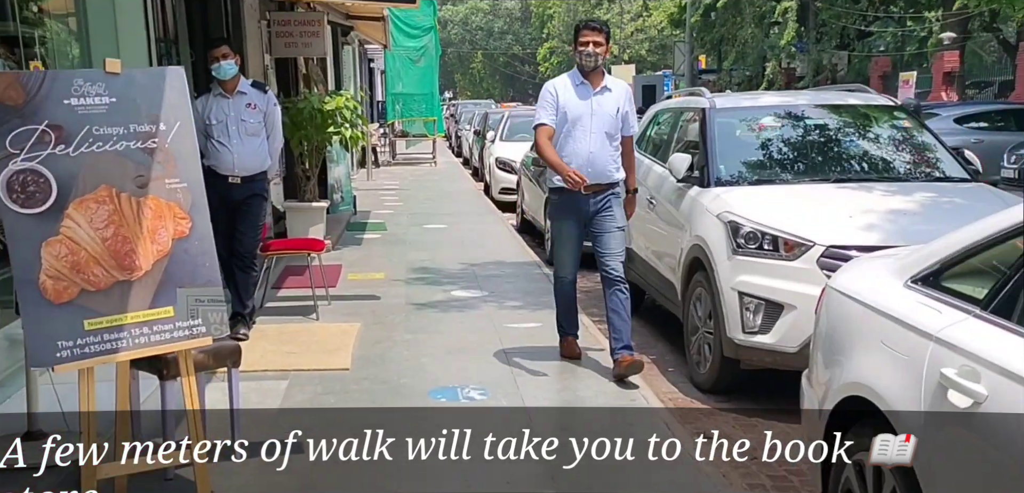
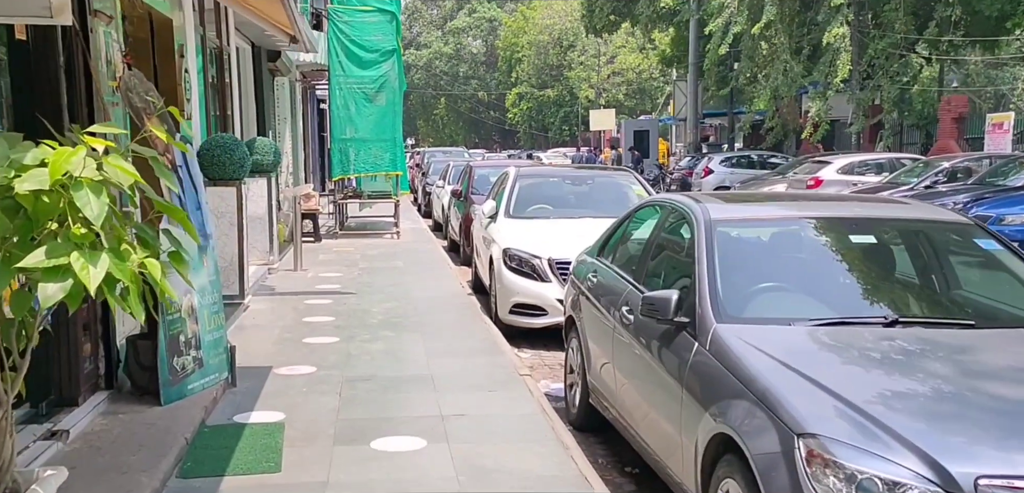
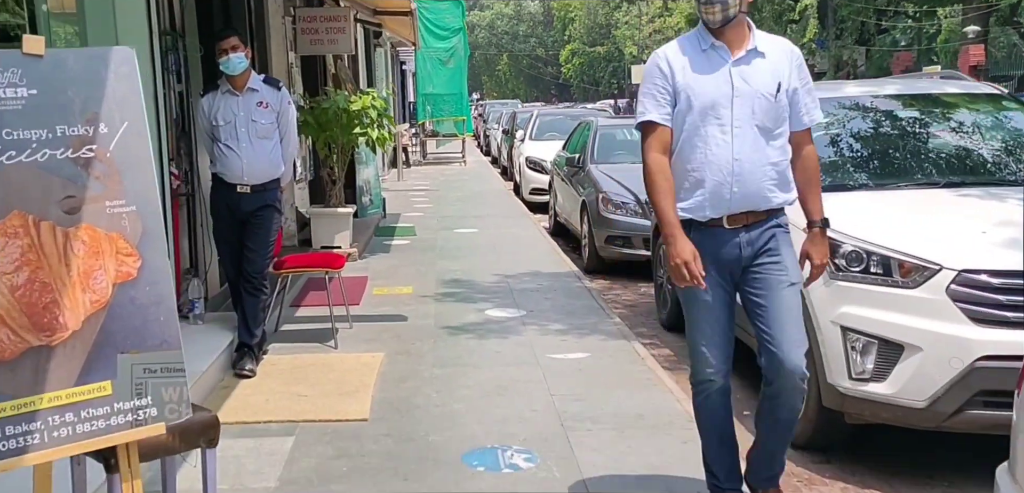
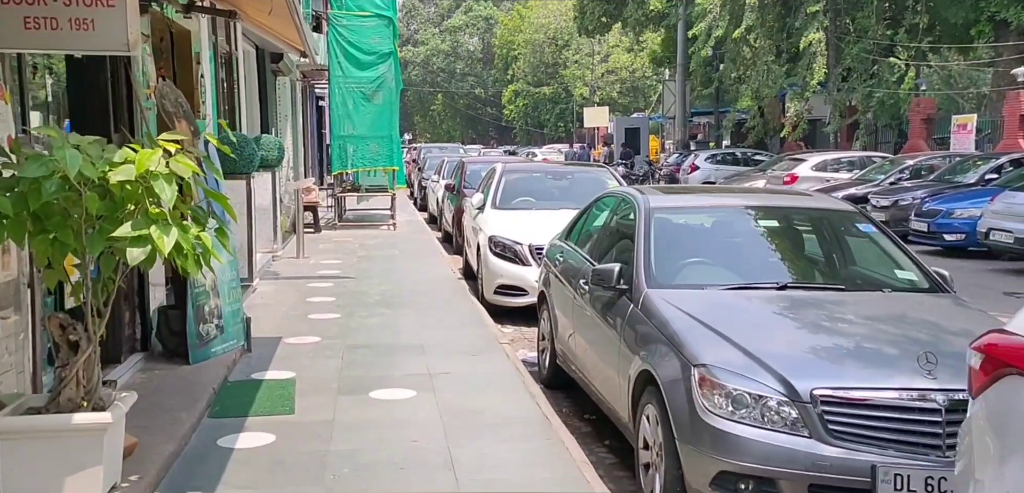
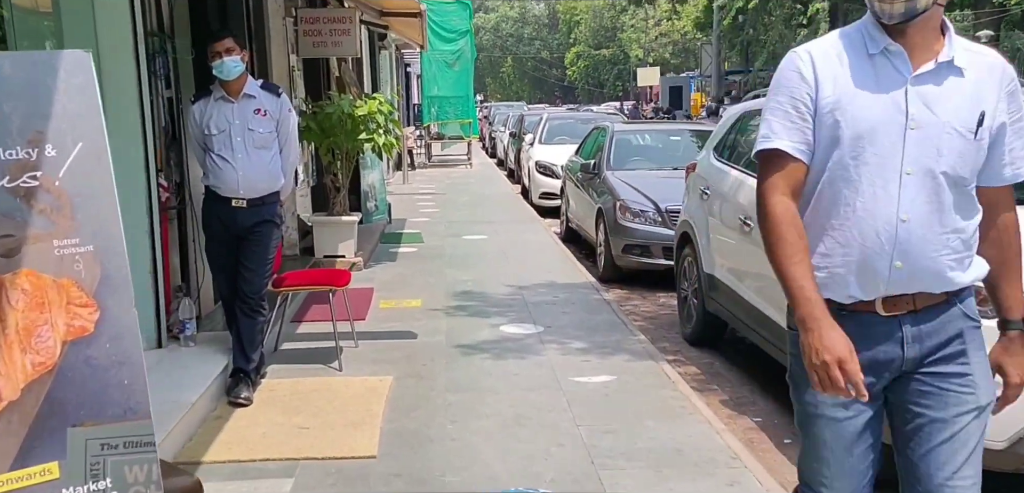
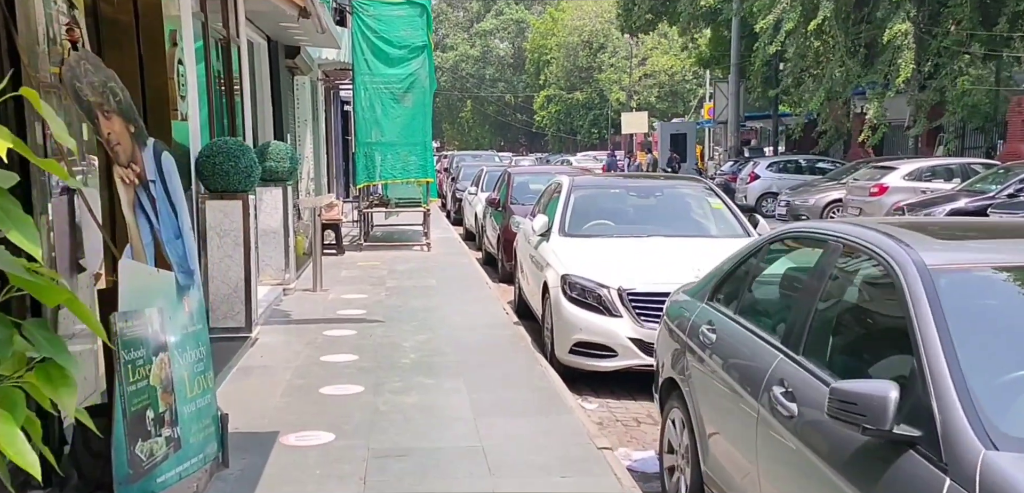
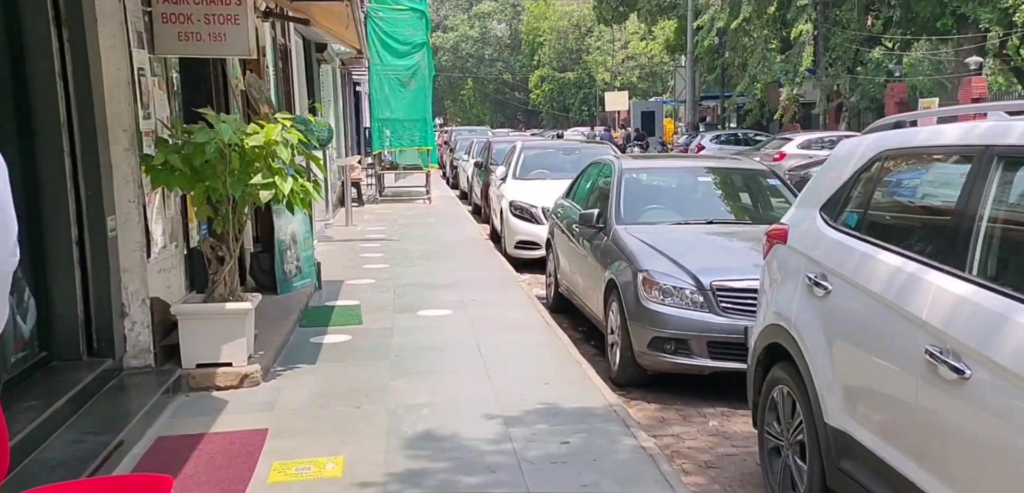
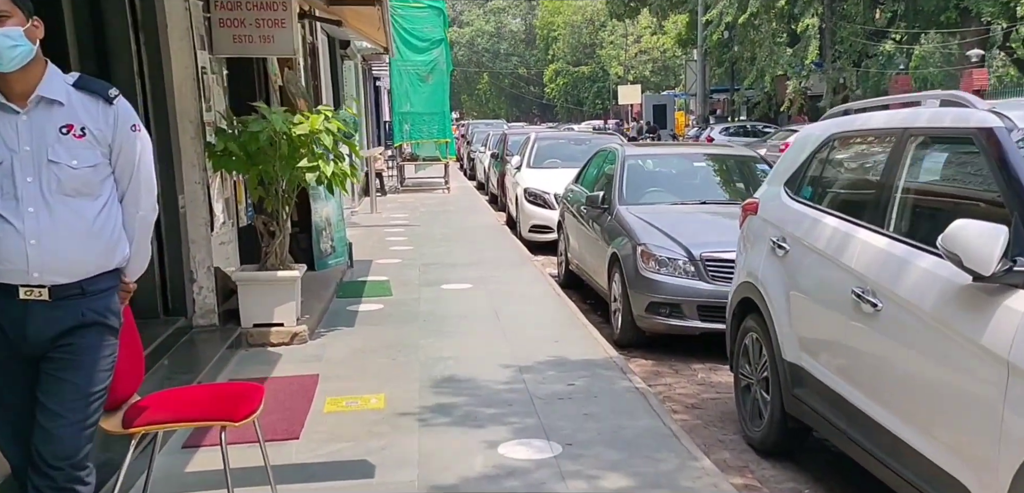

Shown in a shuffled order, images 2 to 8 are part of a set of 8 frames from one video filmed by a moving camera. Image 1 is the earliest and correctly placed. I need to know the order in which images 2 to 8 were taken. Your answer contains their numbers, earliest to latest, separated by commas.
3, 5, 8, 7, 4, 2, 6
